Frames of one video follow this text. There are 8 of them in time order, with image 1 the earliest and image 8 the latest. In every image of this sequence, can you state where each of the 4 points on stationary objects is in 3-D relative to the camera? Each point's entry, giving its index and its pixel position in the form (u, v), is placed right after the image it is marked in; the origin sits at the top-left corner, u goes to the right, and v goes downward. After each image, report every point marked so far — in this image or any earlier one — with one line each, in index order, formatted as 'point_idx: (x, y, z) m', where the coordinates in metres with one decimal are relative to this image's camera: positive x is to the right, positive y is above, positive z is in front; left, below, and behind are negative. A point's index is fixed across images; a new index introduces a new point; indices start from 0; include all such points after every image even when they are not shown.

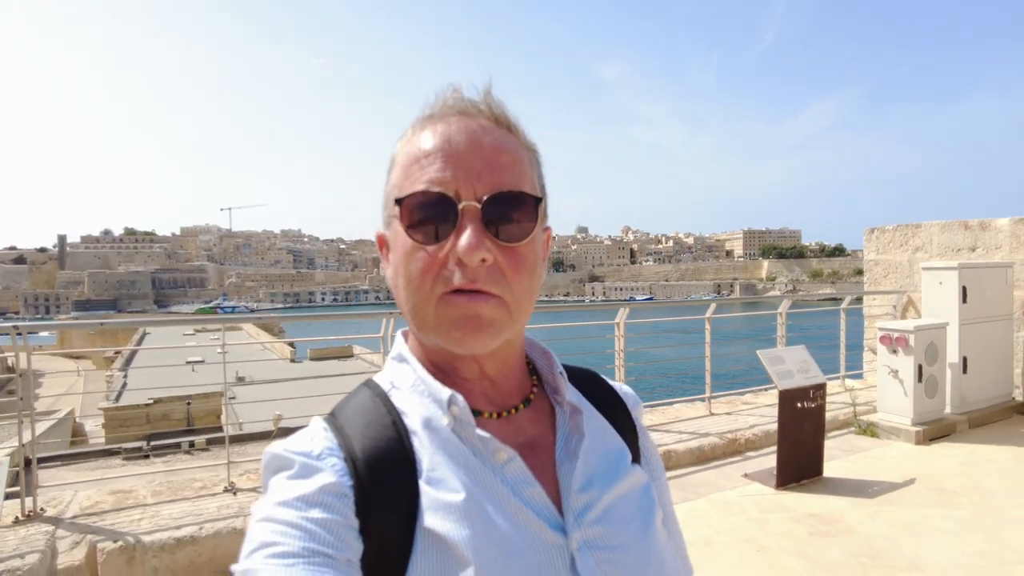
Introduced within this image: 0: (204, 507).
0: (-1.6, -1.1, +3.0) m
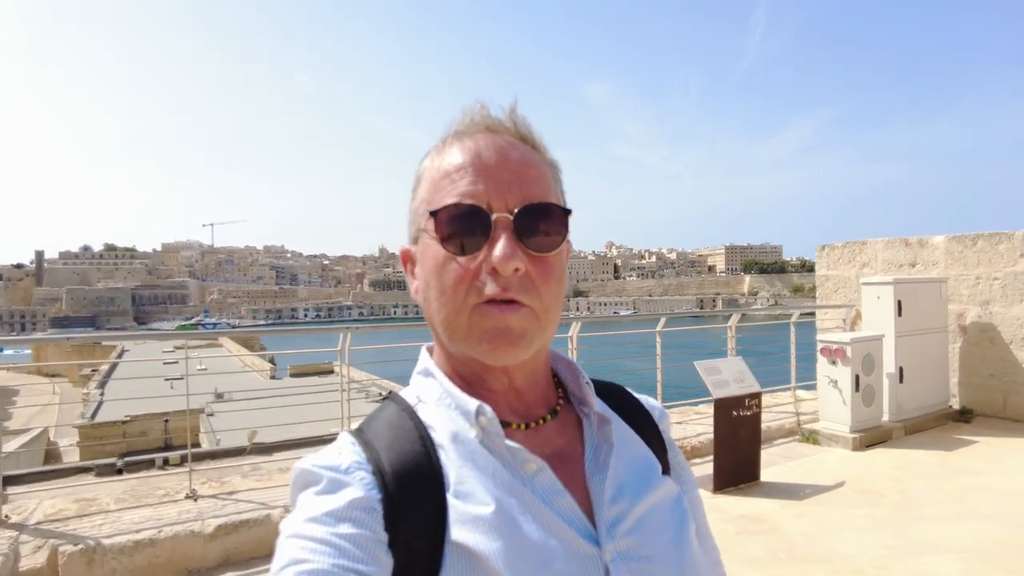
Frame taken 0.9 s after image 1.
0: (-1.9, -1.2, +3.2) m
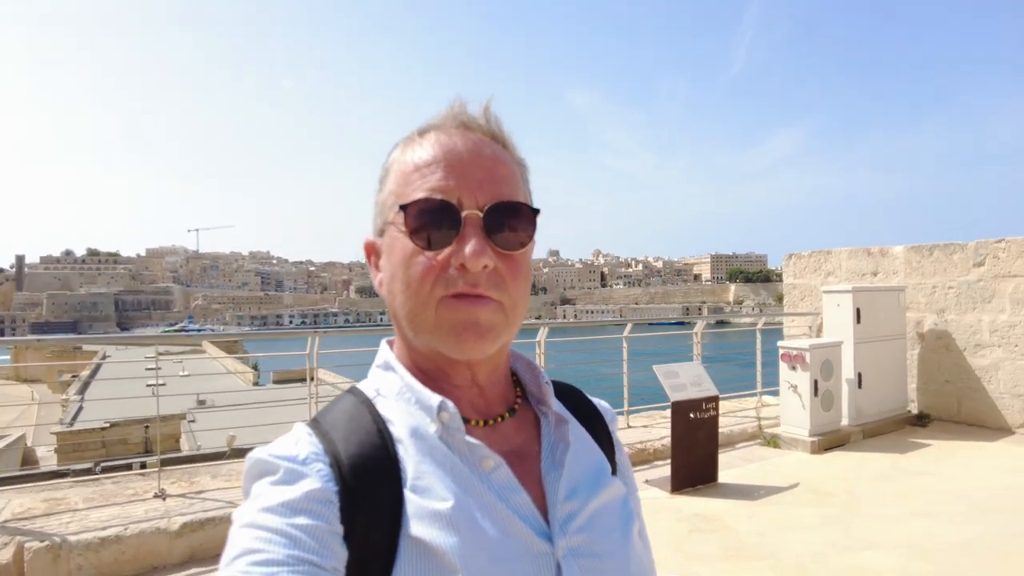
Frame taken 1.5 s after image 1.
0: (-2.1, -1.2, +3.2) m
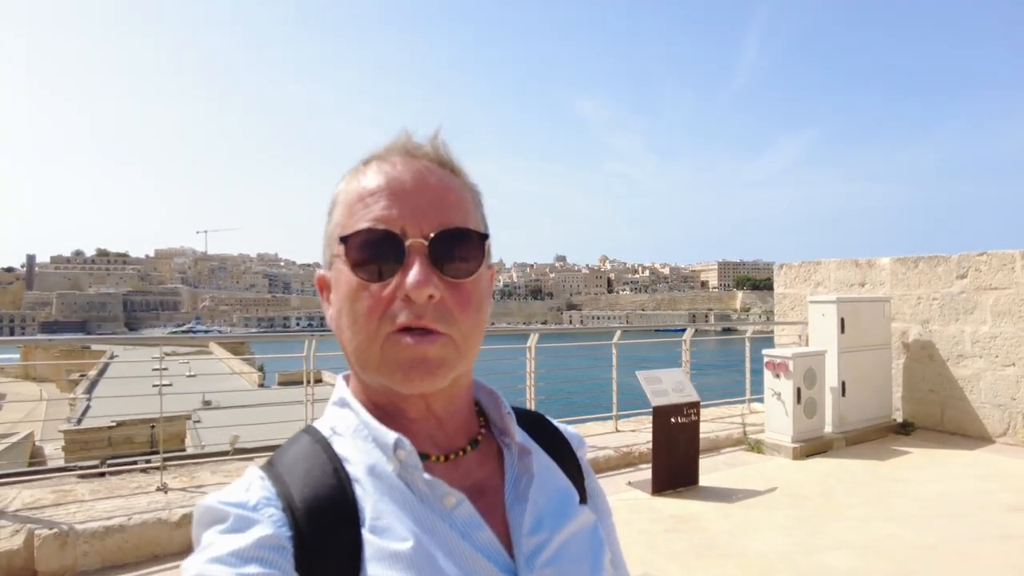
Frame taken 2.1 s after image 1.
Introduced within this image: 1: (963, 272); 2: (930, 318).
0: (-2.2, -1.2, +3.4) m
1: (+4.3, +0.2, +5.6) m
2: (+4.1, -0.3, +5.8) m
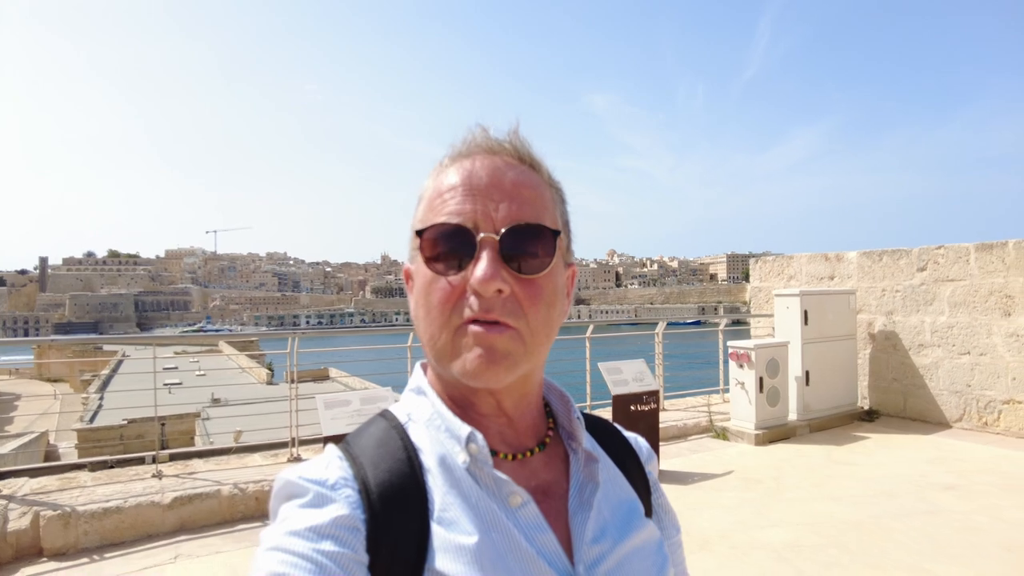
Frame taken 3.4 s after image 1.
0: (-2.4, -1.3, +3.7) m
1: (+4.1, +0.2, +5.9) m
2: (+3.9, -0.2, +6.1) m
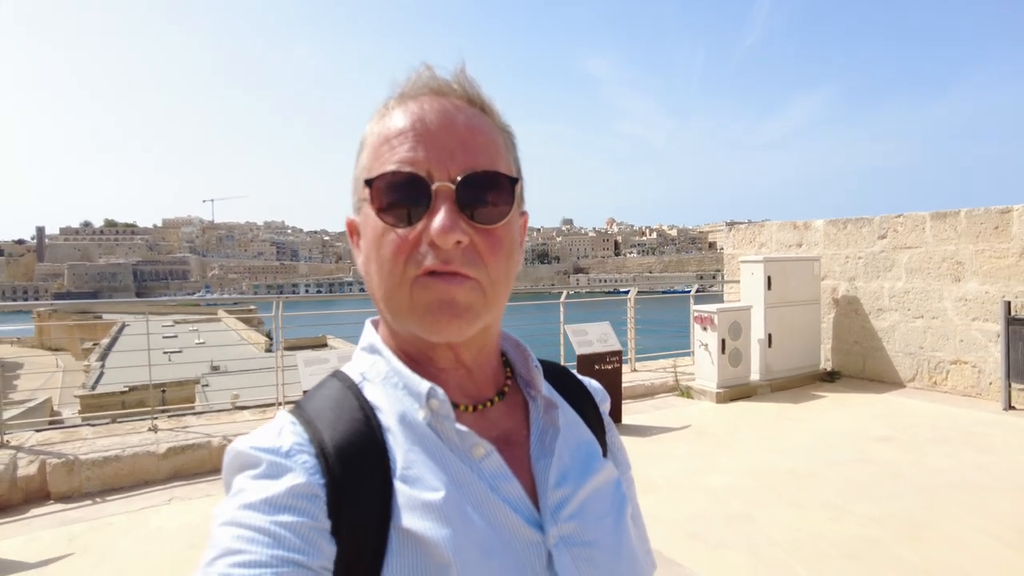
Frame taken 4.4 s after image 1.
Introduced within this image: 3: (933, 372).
0: (-2.6, -1.0, +4.1) m
1: (+3.8, +0.6, +6.1) m
2: (+3.7, +0.1, +6.4) m
3: (+4.1, -0.8, +5.7) m
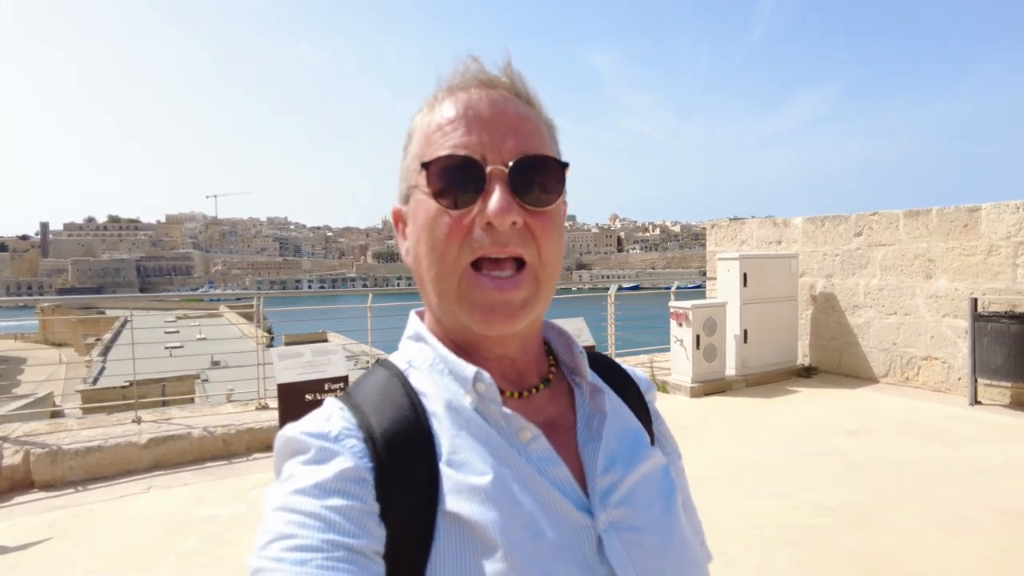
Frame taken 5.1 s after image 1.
0: (-2.8, -1.0, +4.2) m
1: (+3.6, +0.6, +6.2) m
2: (+3.5, +0.2, +6.5) m
3: (+3.9, -0.8, +5.8) m
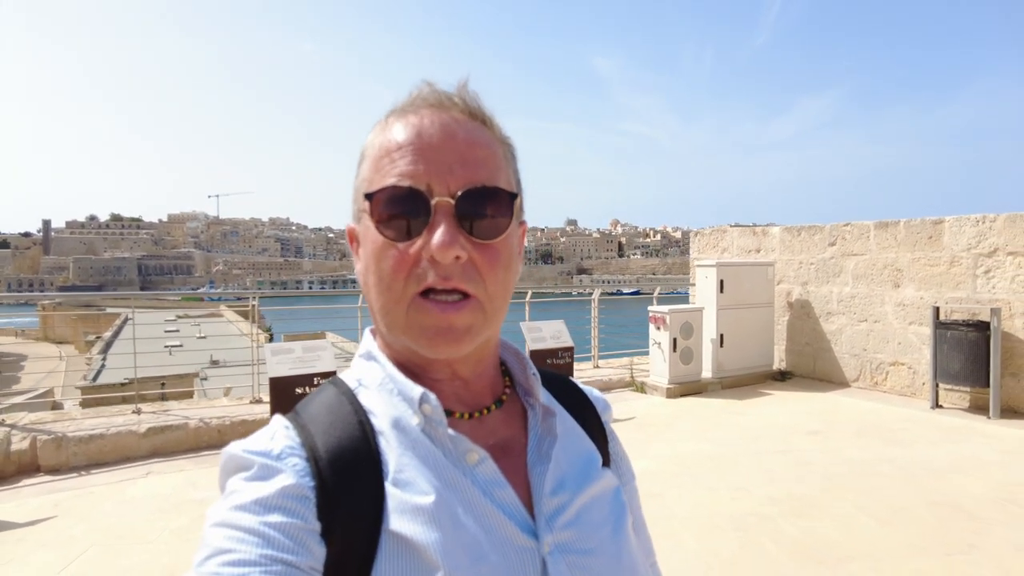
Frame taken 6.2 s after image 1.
0: (-3.0, -1.0, +4.5) m
1: (+3.5, +0.5, +6.5) m
2: (+3.4, +0.1, +6.7) m
3: (+3.7, -0.9, +6.1) m
